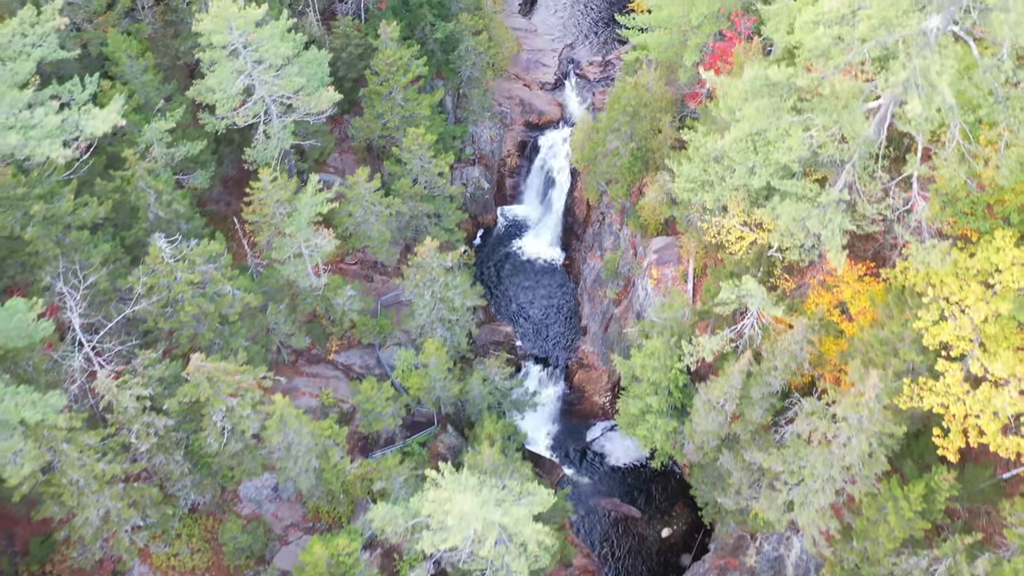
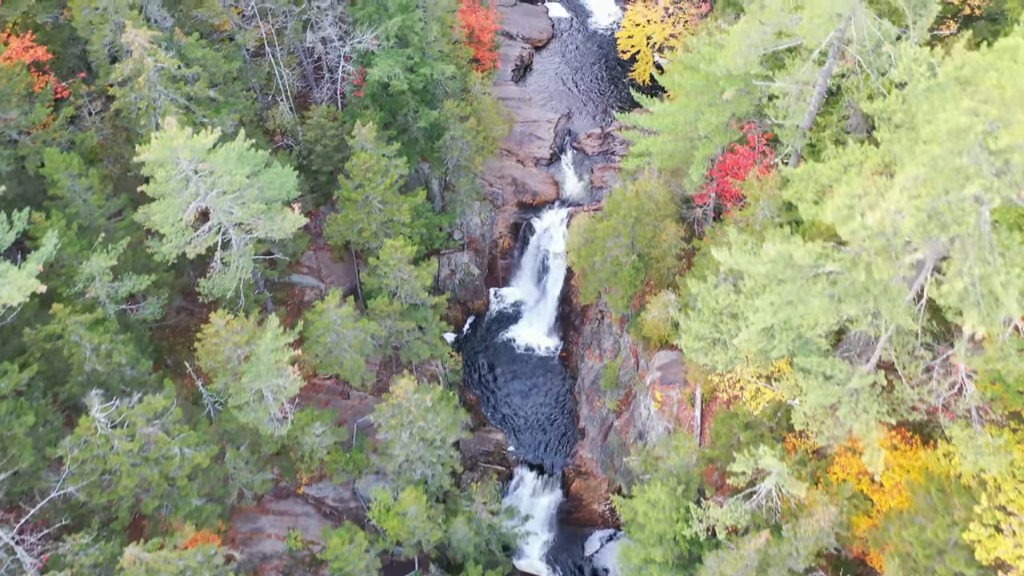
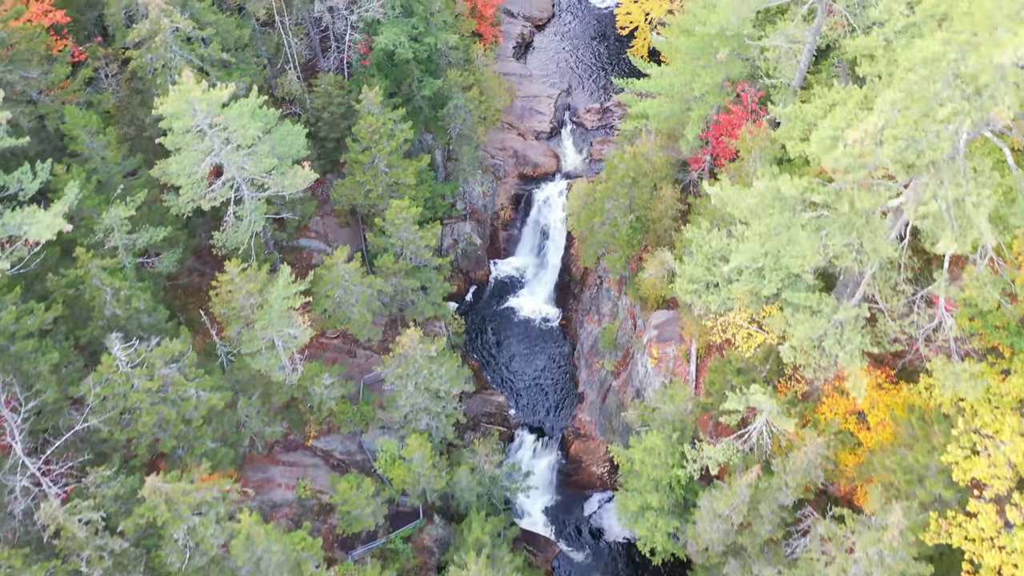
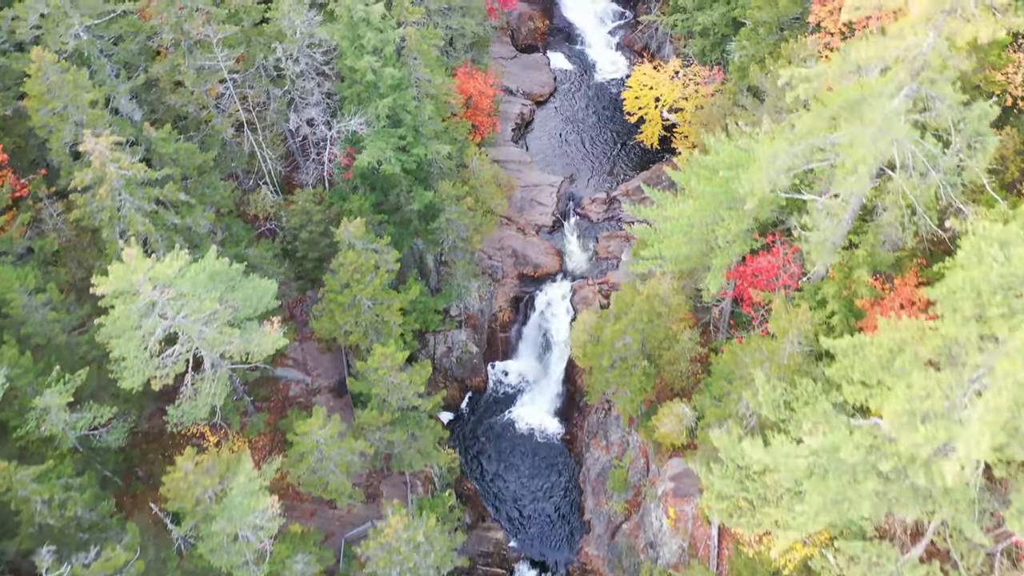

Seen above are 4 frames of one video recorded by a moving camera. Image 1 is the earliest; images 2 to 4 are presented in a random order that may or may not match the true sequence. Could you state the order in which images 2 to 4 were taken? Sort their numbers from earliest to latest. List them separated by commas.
3, 2, 4
